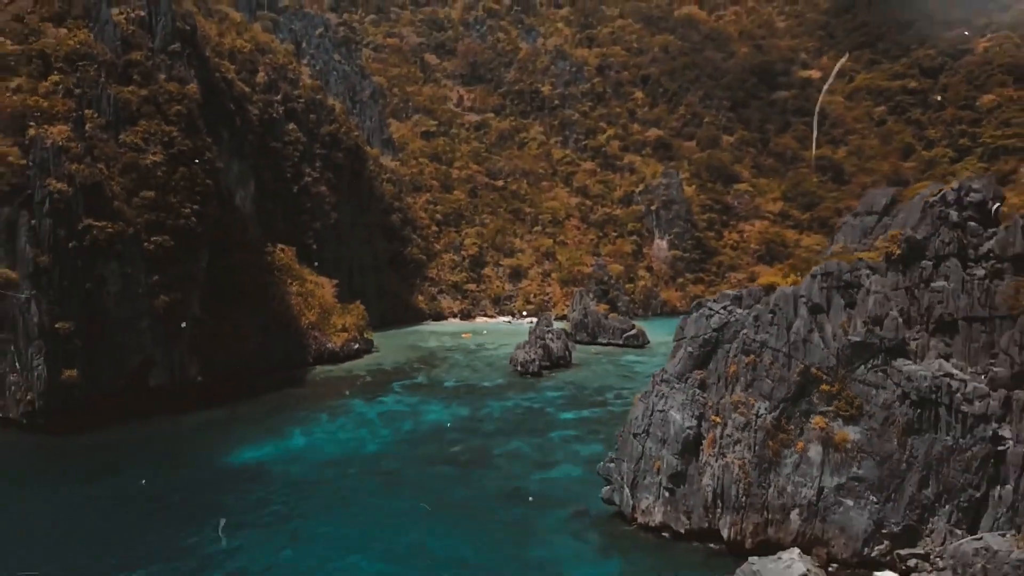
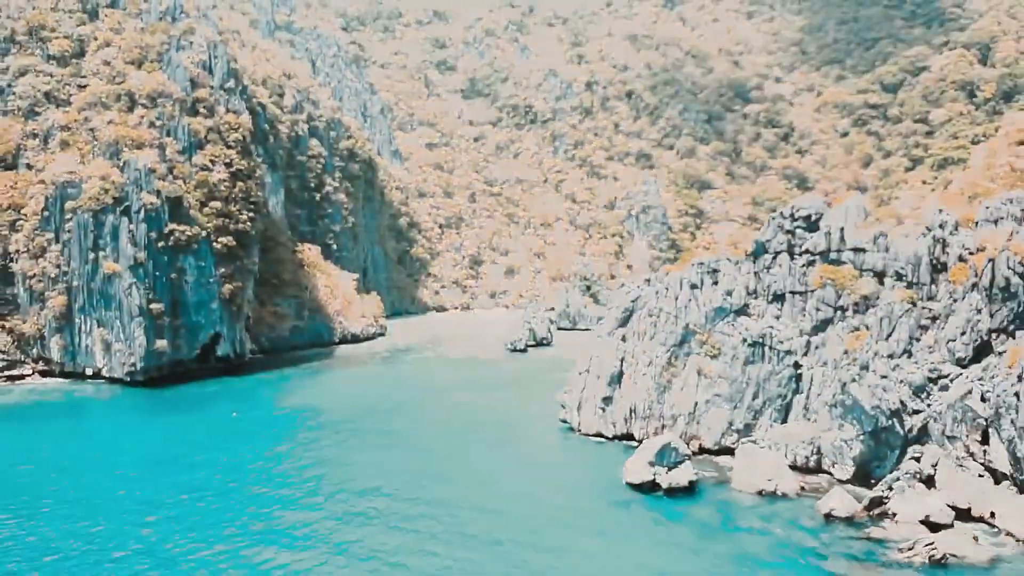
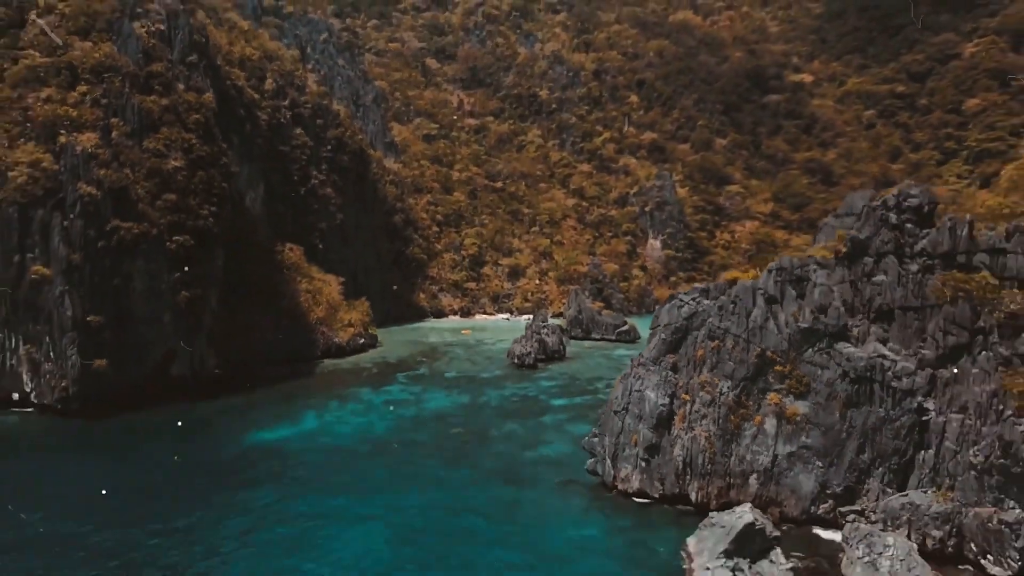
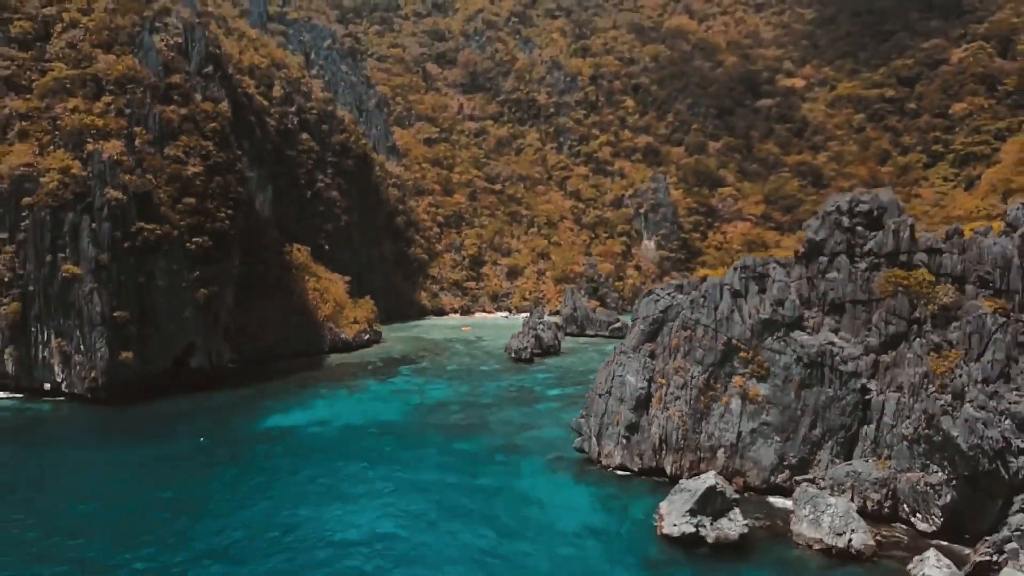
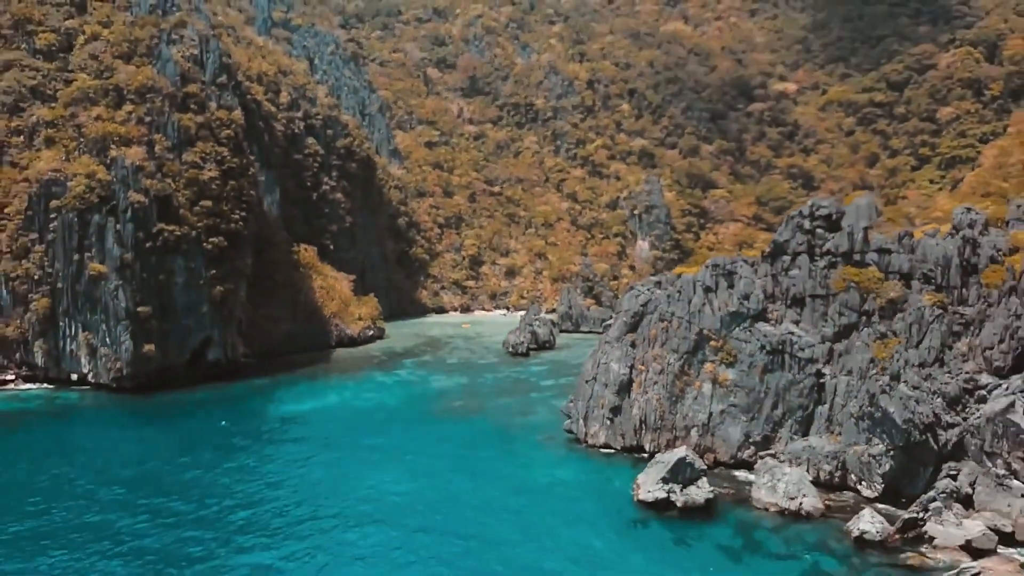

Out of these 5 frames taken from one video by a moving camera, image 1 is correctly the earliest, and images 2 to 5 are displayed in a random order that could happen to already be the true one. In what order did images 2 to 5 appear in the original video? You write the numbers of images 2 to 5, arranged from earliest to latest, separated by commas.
3, 4, 5, 2
